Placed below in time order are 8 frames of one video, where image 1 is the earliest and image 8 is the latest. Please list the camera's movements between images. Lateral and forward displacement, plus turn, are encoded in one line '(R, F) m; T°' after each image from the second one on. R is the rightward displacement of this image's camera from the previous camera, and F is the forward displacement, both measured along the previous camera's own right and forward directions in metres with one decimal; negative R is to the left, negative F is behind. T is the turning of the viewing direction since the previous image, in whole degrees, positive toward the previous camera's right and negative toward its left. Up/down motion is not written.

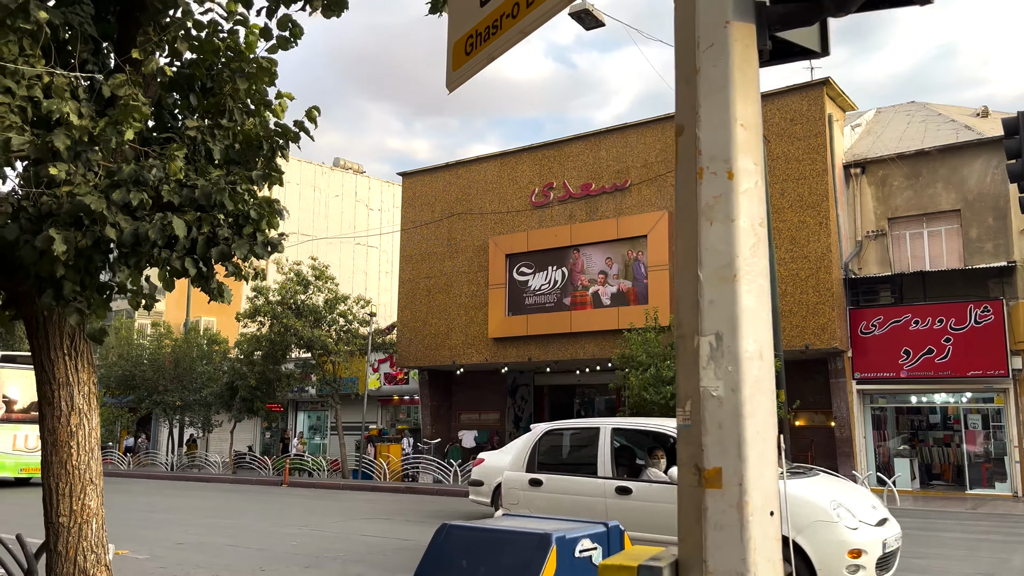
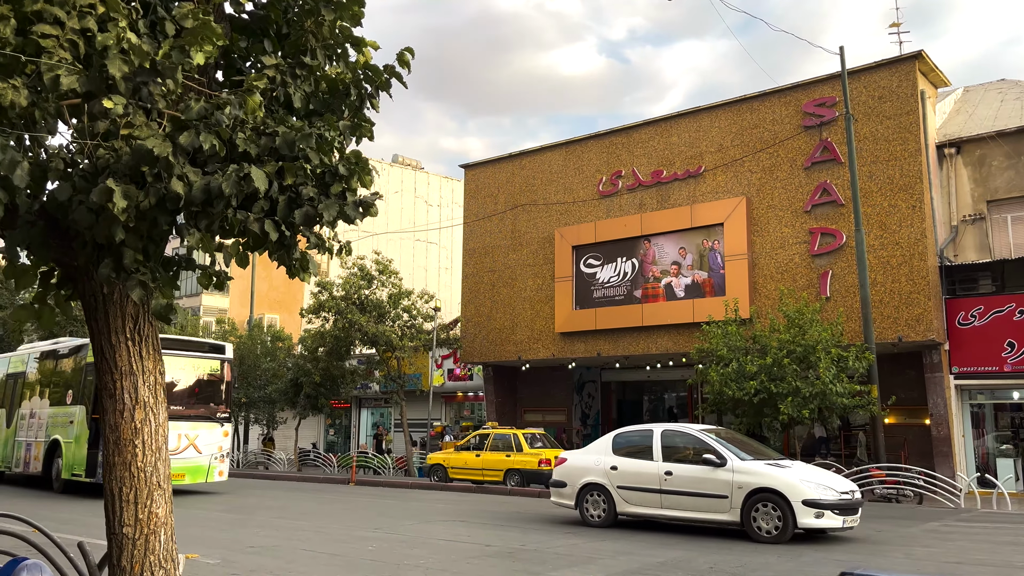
(-0.4, +0.7) m; -4°
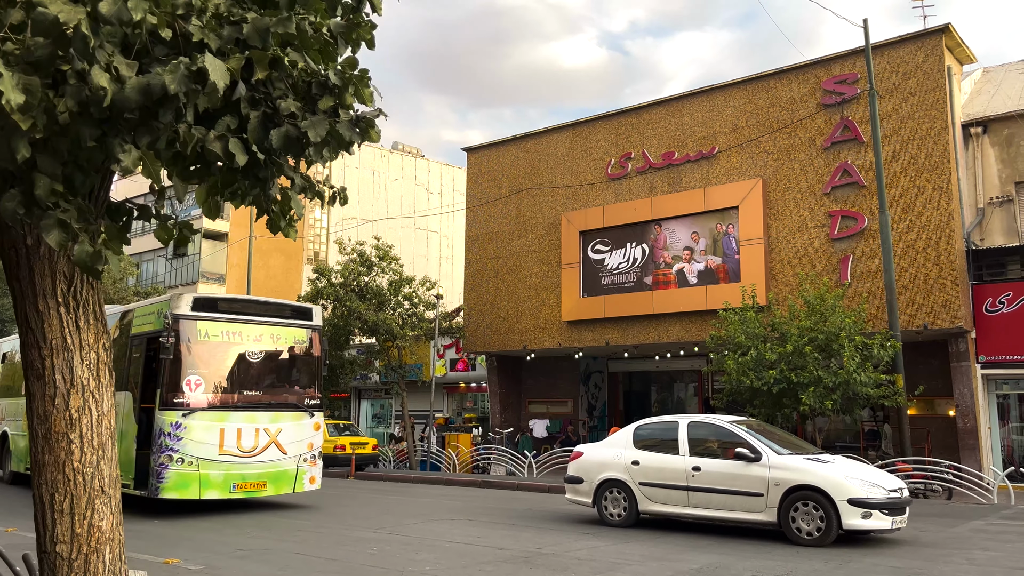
(-0.1, +0.8) m; 0°
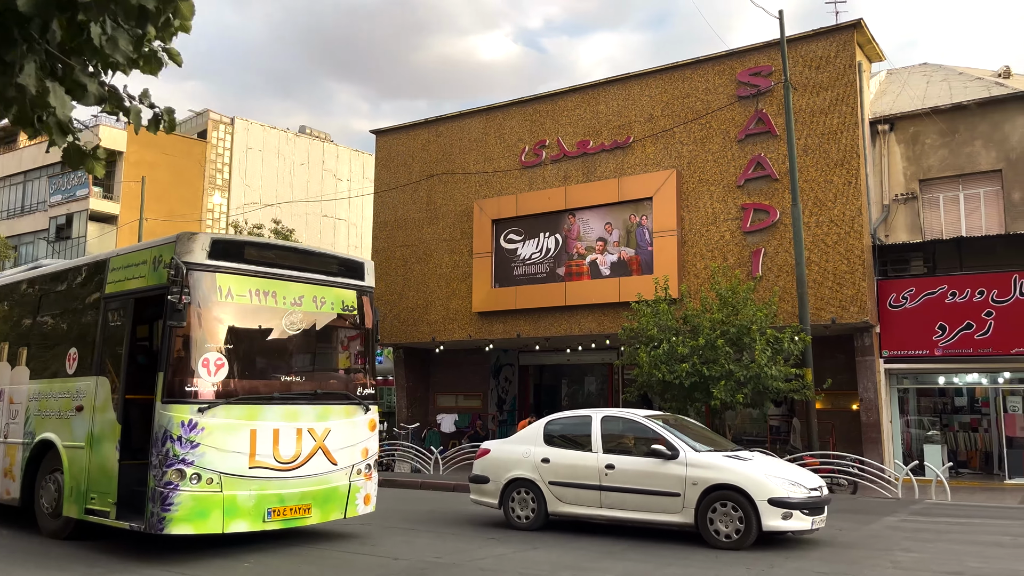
(+0.1, +0.7) m; +6°
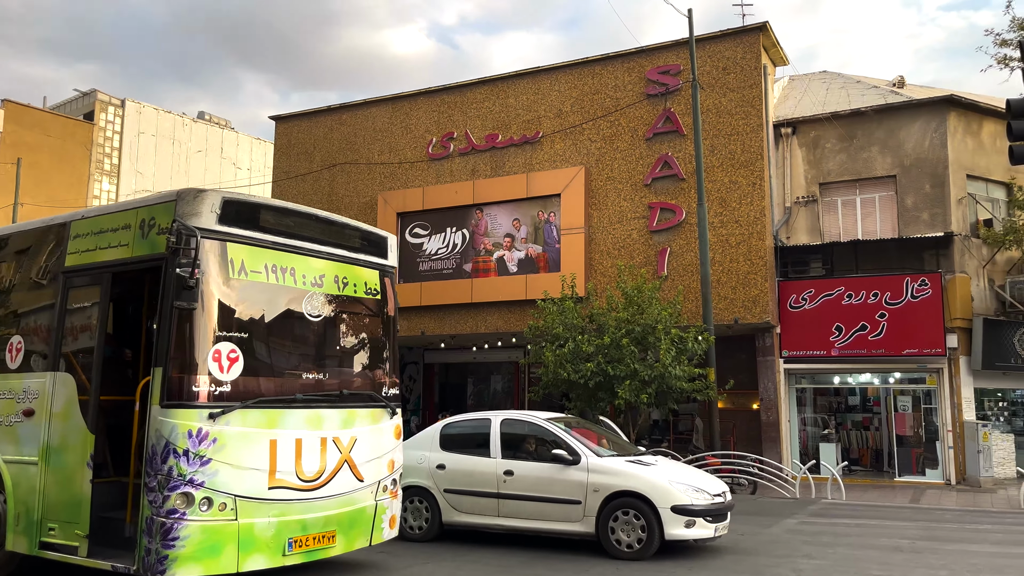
(+0.1, +0.5) m; +6°
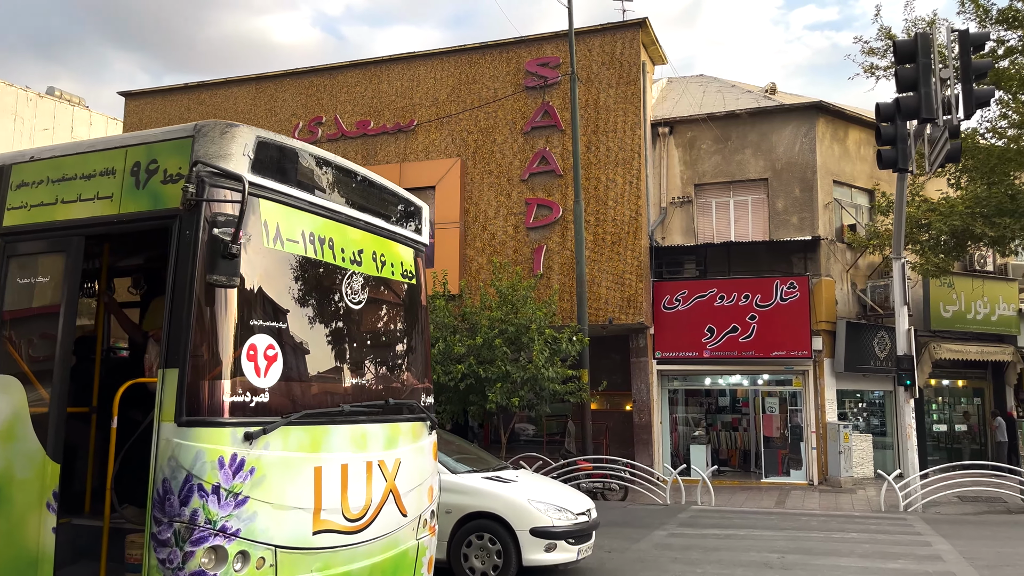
(+0.3, +0.8) m; +8°
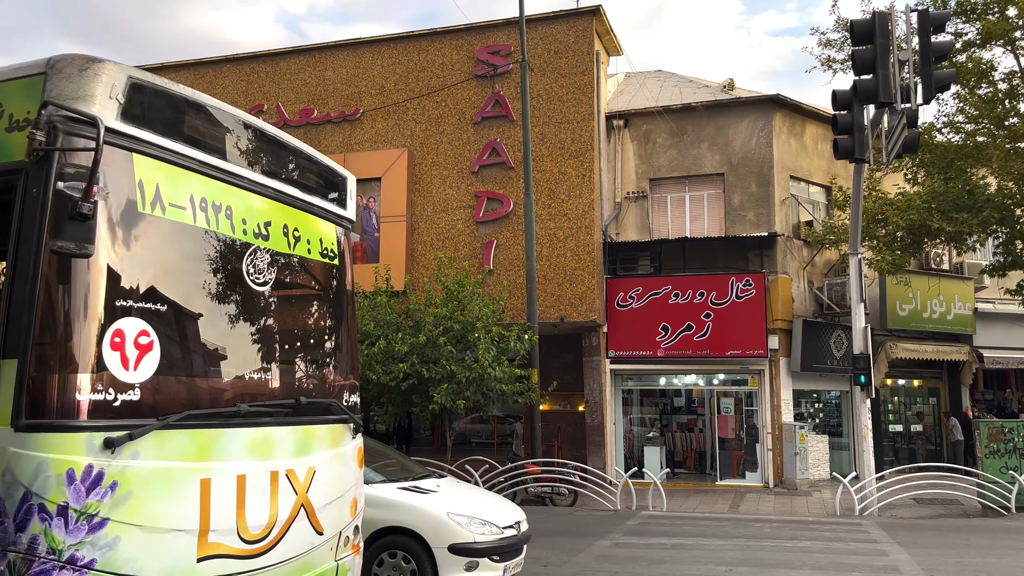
(+0.3, +0.7) m; +3°
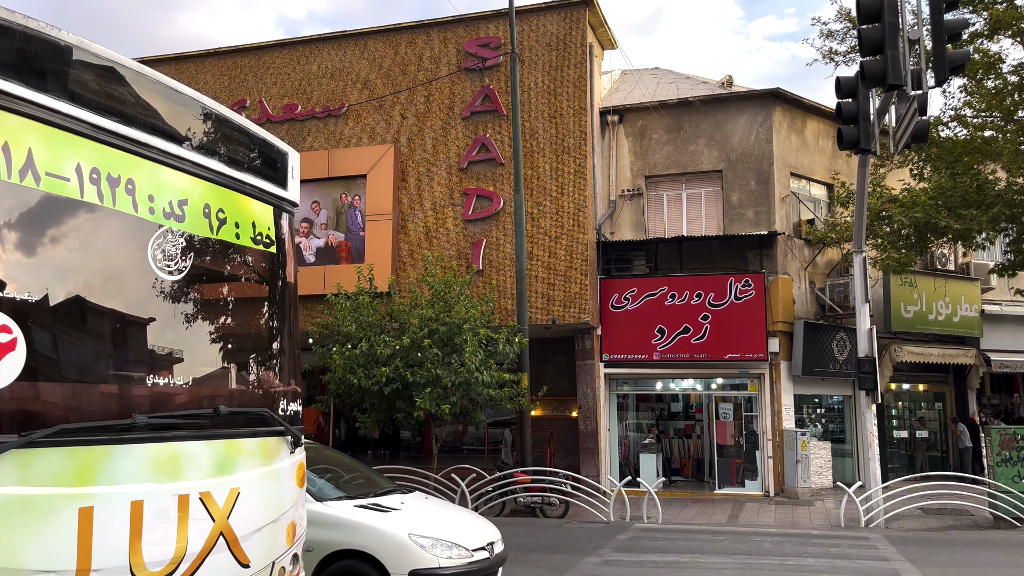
(+0.2, +0.6) m; 0°
